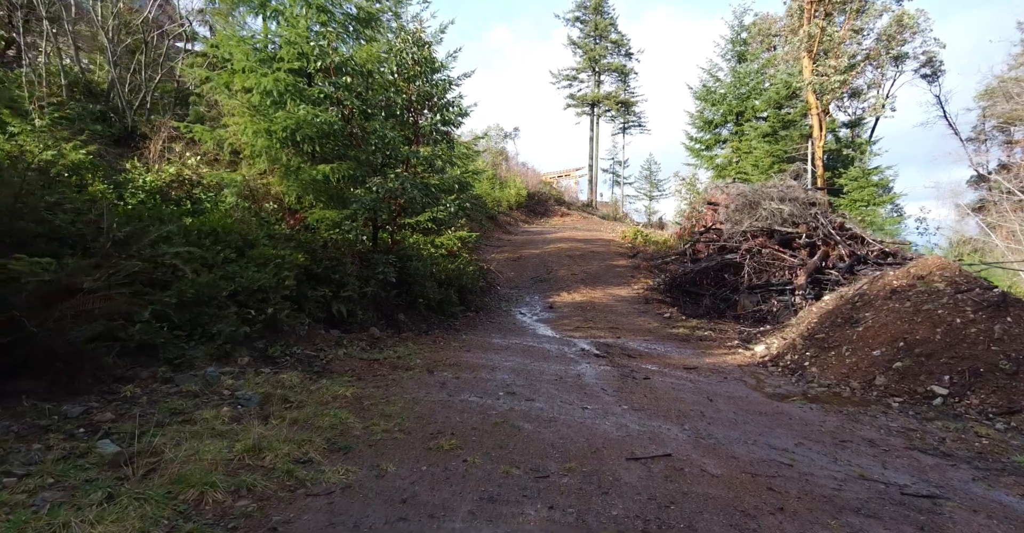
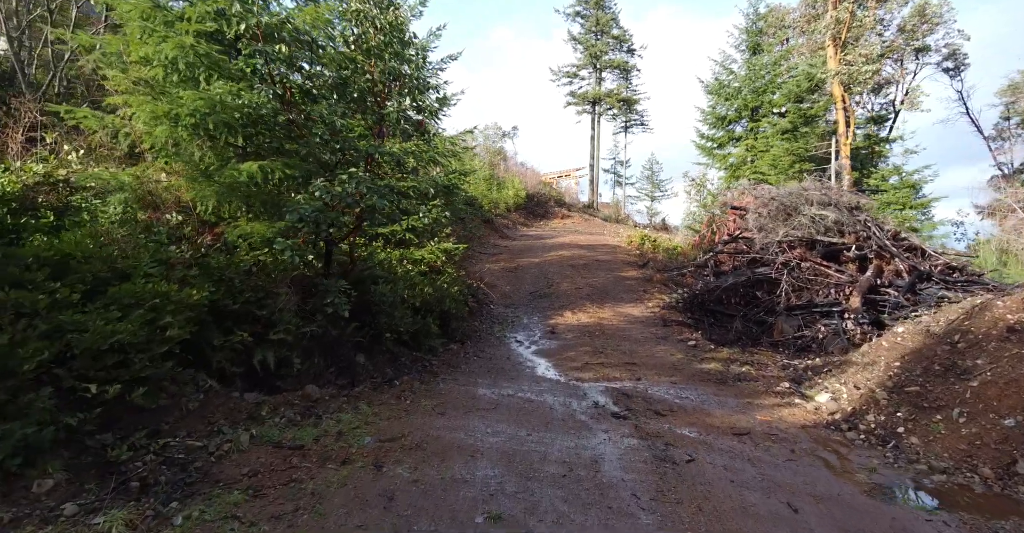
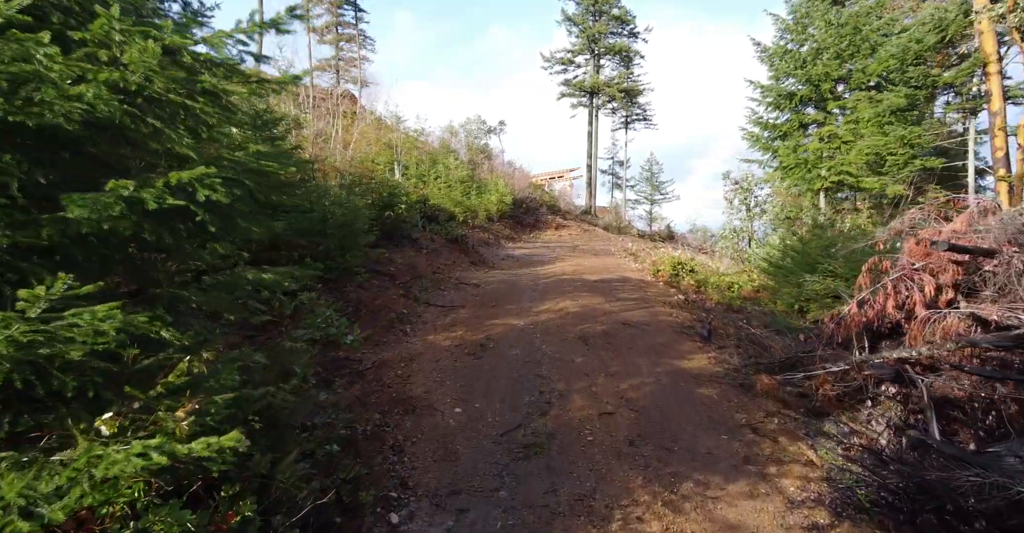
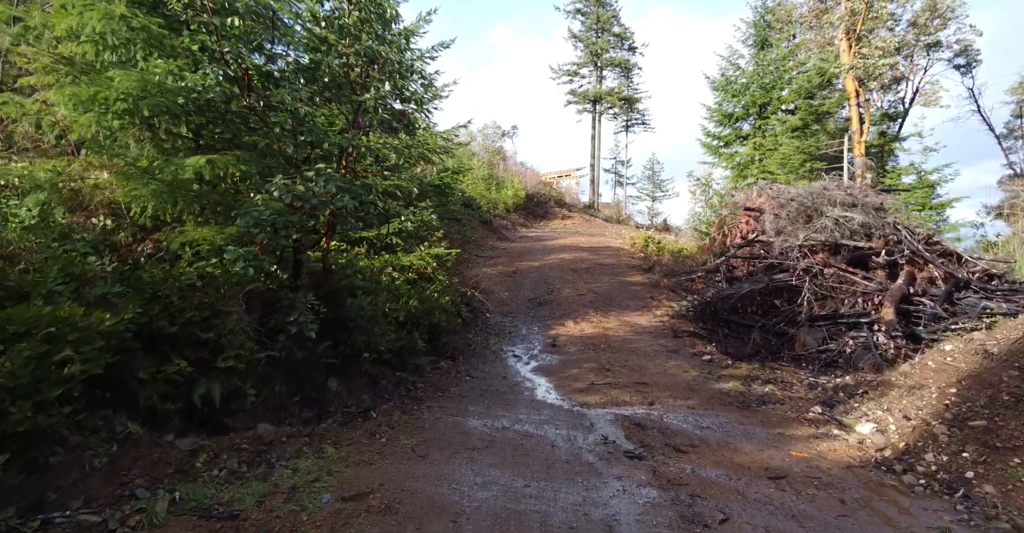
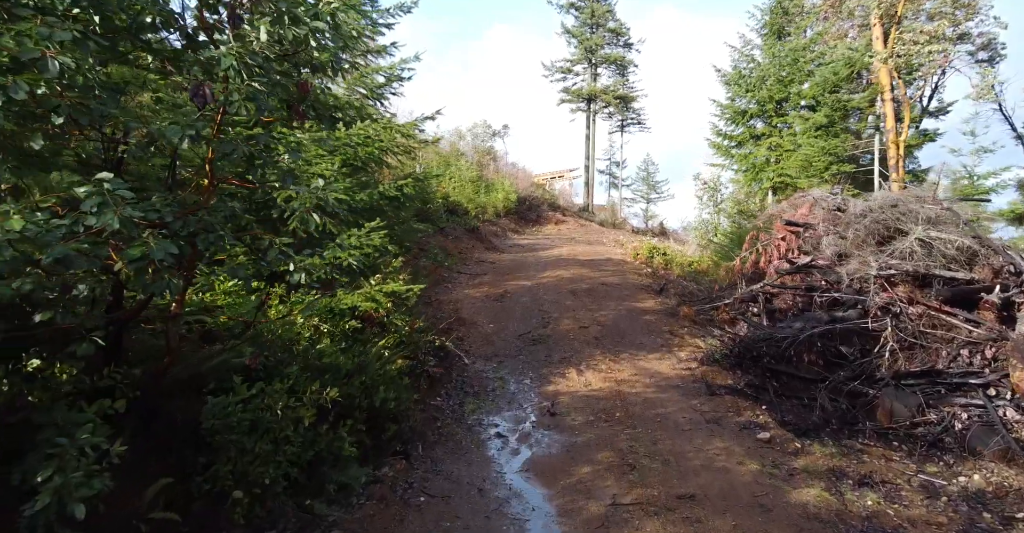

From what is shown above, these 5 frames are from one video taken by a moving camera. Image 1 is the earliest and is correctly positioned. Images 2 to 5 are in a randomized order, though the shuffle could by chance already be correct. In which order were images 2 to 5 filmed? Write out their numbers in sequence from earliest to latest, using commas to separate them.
2, 4, 5, 3
